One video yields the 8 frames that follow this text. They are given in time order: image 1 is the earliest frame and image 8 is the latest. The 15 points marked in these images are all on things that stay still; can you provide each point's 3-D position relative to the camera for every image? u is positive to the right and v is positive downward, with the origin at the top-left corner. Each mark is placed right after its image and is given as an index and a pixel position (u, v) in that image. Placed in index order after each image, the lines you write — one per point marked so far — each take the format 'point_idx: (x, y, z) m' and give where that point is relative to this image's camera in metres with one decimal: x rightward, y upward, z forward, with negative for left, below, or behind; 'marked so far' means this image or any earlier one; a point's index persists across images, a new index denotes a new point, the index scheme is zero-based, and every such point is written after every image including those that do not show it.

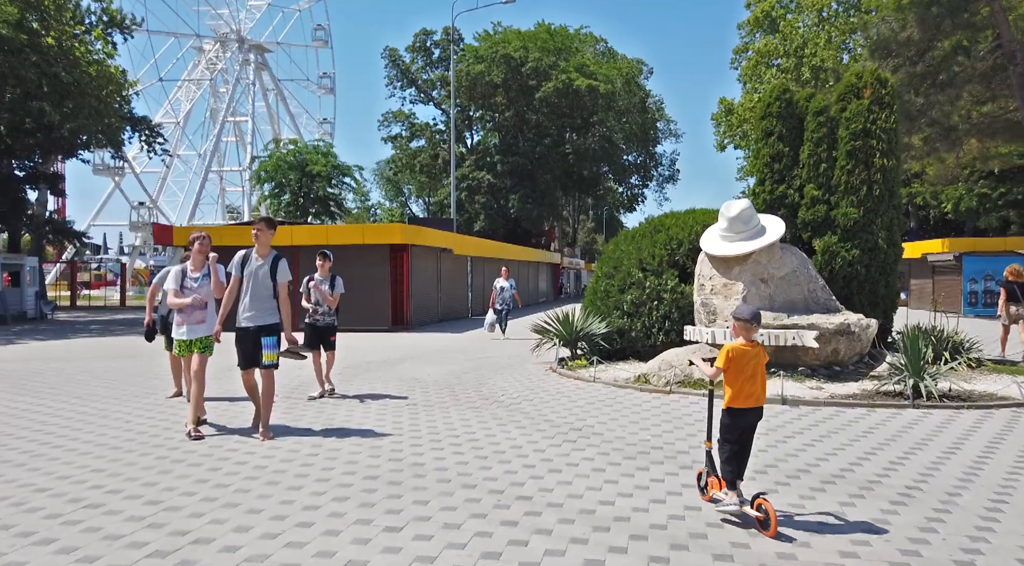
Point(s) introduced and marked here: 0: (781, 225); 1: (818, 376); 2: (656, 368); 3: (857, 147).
0: (+4.5, +1.0, +12.3) m
1: (+4.7, -1.4, +11.1) m
2: (+2.1, -1.3, +10.9) m
3: (+6.2, +2.4, +13.1) m
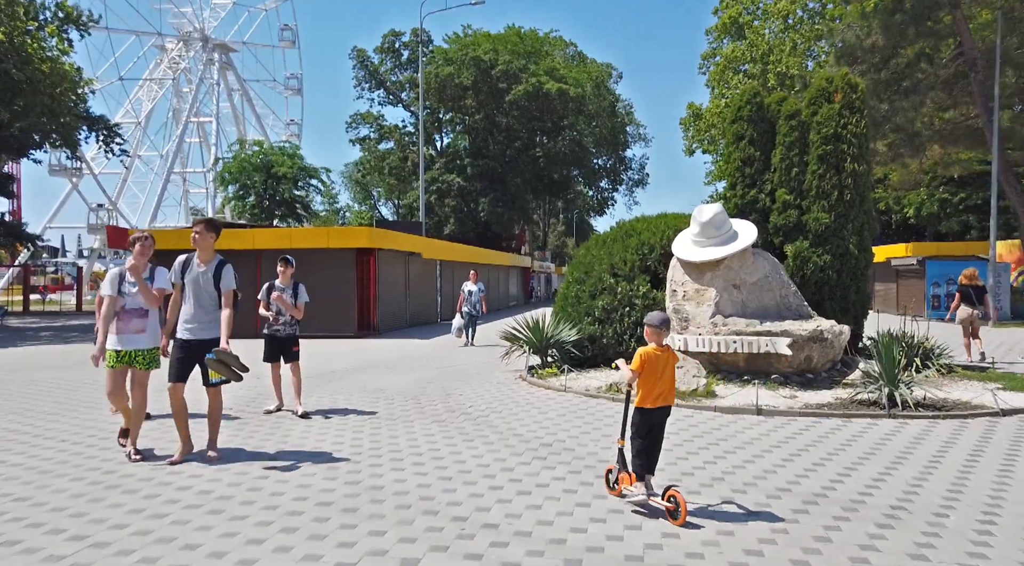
0: (+4.0, +0.9, +12.2) m
1: (+4.2, -1.5, +11.0) m
2: (+1.7, -1.4, +10.6) m
3: (+5.6, +2.3, +13.0) m
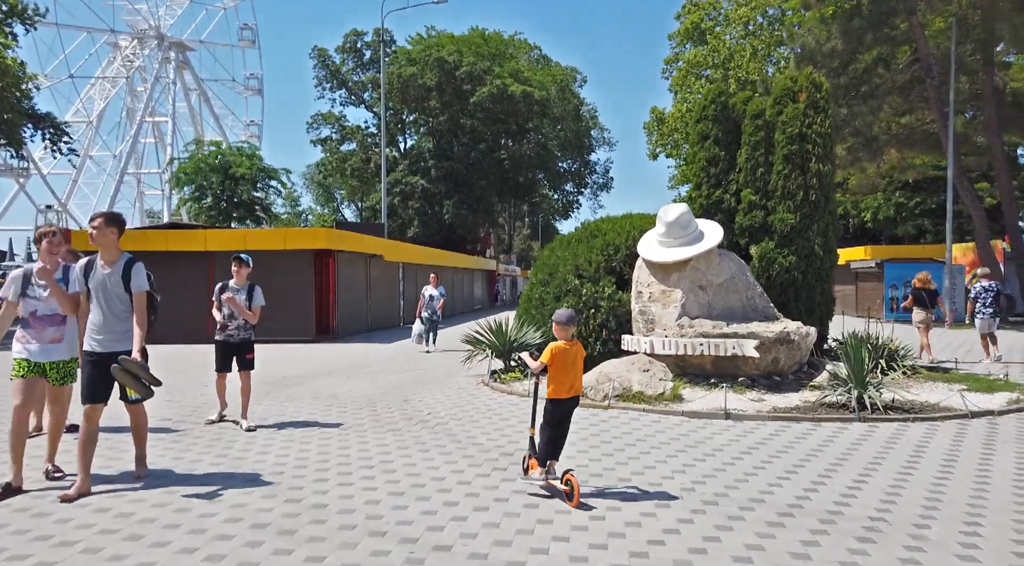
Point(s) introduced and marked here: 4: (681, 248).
0: (+3.4, +0.9, +11.9) m
1: (+3.6, -1.5, +10.8) m
2: (+1.1, -1.4, +10.3) m
3: (+4.9, +2.3, +12.9) m
4: (+2.7, +0.6, +11.8) m
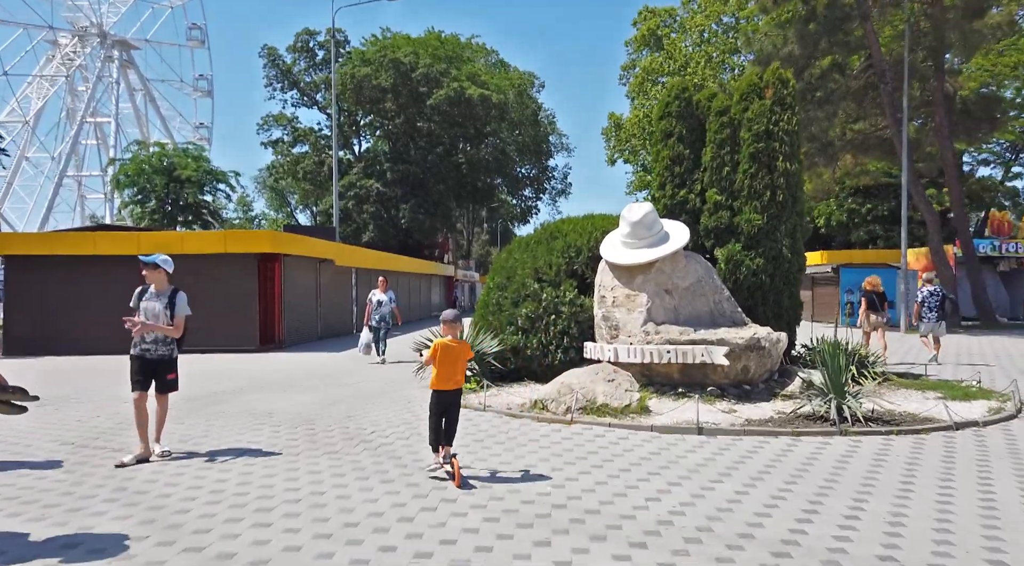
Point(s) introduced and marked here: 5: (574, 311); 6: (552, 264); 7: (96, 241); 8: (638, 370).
0: (+2.7, +0.8, +11.3) m
1: (+3.0, -1.6, +10.2) m
2: (+0.5, -1.4, +9.5) m
3: (+4.2, +2.3, +12.4) m
4: (+2.0, +0.5, +11.1) m
5: (+1.0, -0.4, +11.6) m
6: (+0.7, +0.3, +12.0) m
7: (-10.8, +1.1, +18.9) m
8: (+1.8, -1.3, +10.7) m
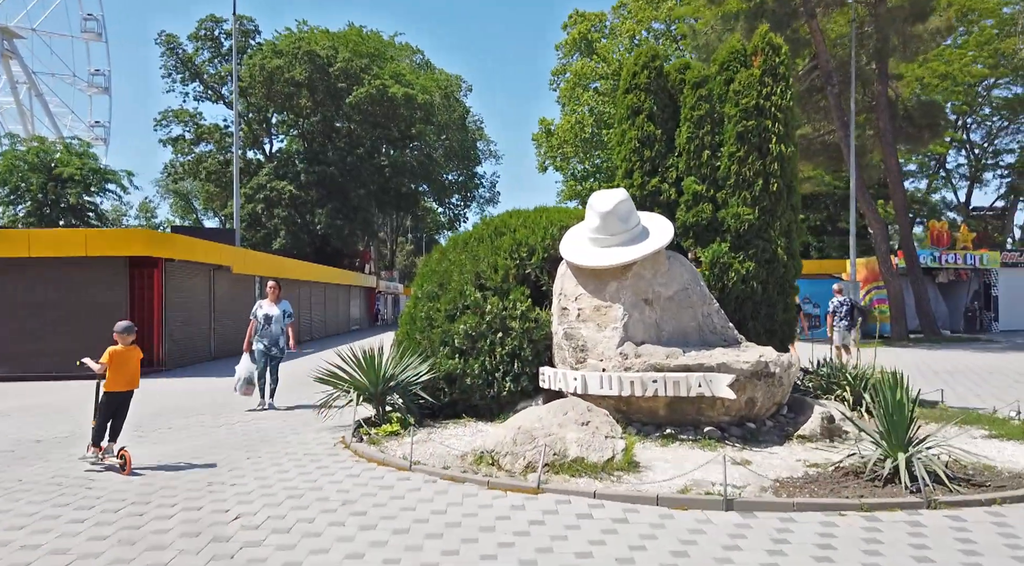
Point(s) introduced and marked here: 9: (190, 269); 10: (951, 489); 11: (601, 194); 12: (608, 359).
0: (+1.9, +0.7, +9.0) m
1: (+2.3, -1.7, +7.8) m
2: (-0.1, -1.5, +6.9) m
3: (+3.3, +2.1, +10.2) m
4: (+1.3, +0.4, +8.7) m
5: (+0.2, -0.5, +9.1) m
6: (-0.2, +0.2, +9.4) m
7: (-12.3, +0.9, +15.1) m
8: (+1.1, -1.3, +8.2) m
9: (-8.4, +0.4, +19.2) m
10: (+3.4, -1.6, +5.8) m
11: (+1.1, +1.1, +8.8) m
12: (+1.1, -0.9, +8.2) m
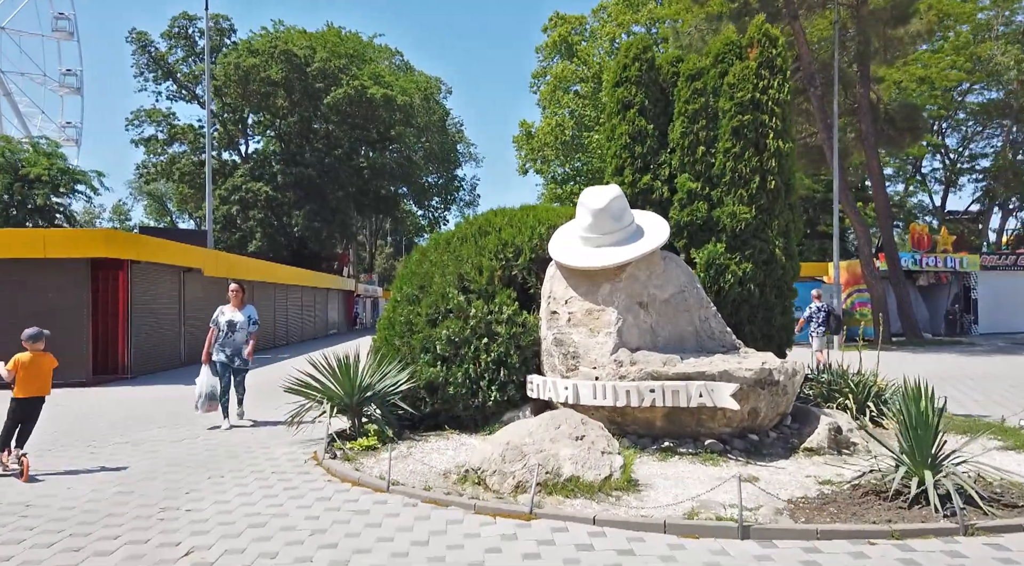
0: (+1.7, +0.7, +8.4) m
1: (+2.2, -1.7, +7.3) m
2: (-0.2, -1.5, +6.3) m
3: (+3.1, +2.1, +9.7) m
4: (+1.1, +0.4, +8.1) m
5: (0.0, -0.6, +8.5) m
6: (-0.4, +0.2, +8.9) m
7: (-12.6, +0.8, +14.1) m
8: (+1.0, -1.4, +7.6) m
9: (-8.8, +0.3, +18.4) m
10: (+3.3, -1.6, +5.3) m
11: (+0.9, +1.1, +8.3) m
12: (+0.9, -0.9, +7.7) m
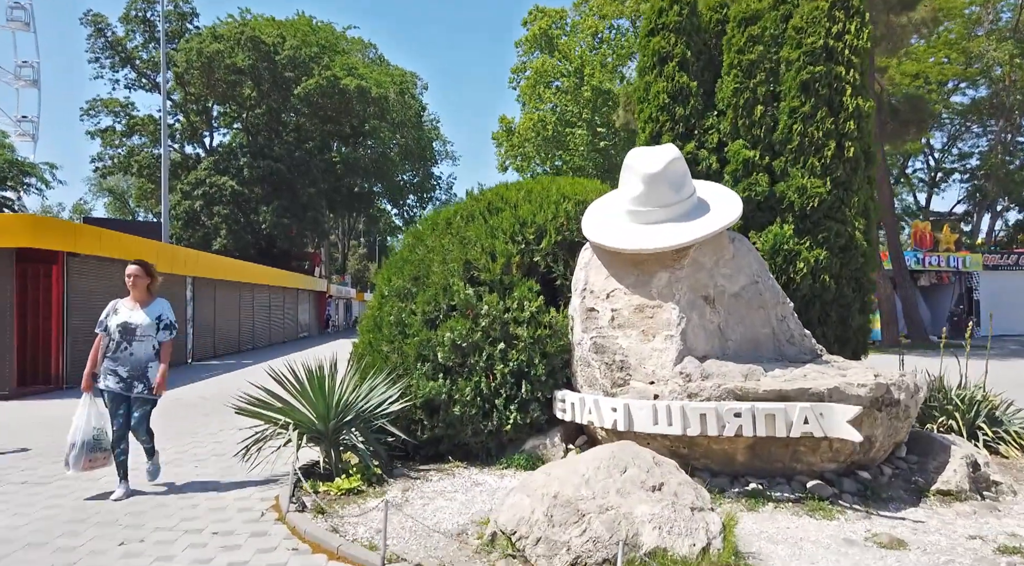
0: (+2.0, +0.8, +6.6) m
1: (+2.5, -1.6, +5.4) m
2: (+0.1, -1.4, +4.4) m
3: (+3.3, +2.2, +7.9) m
4: (+1.3, +0.5, +6.2) m
5: (+0.2, -0.5, +6.5) m
6: (-0.2, +0.3, +6.9) m
7: (-12.6, +0.9, +11.7) m
8: (+1.2, -1.3, +5.7) m
9: (-9.0, +0.4, +16.1) m
10: (+3.7, -1.5, +3.4) m
11: (+1.1, +1.2, +6.4) m
12: (+1.2, -0.8, +5.8) m
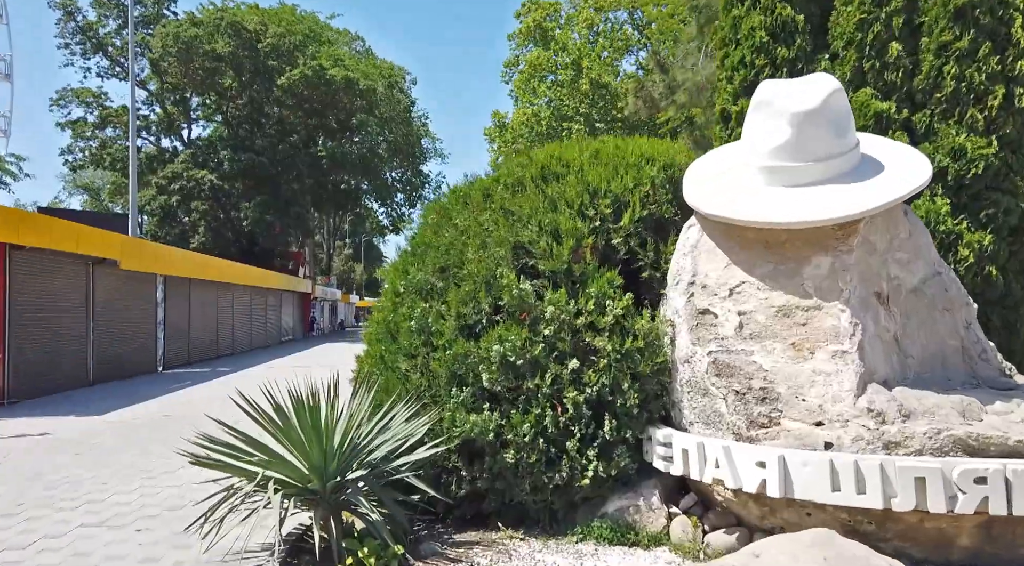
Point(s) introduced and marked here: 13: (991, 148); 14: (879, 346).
0: (+2.5, +0.8, +4.6) m
1: (+3.0, -1.5, +3.4) m
2: (+0.7, -1.4, +2.4) m
3: (+3.7, +2.3, +5.9) m
4: (+1.8, +0.6, +4.2) m
5: (+0.7, -0.4, +4.5) m
6: (+0.3, +0.3, +4.9) m
7: (-12.2, +1.0, +9.5) m
8: (+1.7, -1.2, +3.7) m
9: (-8.7, +0.4, +13.9) m
10: (+4.2, -1.4, +1.5) m
11: (+1.6, +1.2, +4.4) m
12: (+1.7, -0.7, +3.8) m
13: (+3.8, +1.1, +5.8) m
14: (+2.1, -0.4, +4.1) m
